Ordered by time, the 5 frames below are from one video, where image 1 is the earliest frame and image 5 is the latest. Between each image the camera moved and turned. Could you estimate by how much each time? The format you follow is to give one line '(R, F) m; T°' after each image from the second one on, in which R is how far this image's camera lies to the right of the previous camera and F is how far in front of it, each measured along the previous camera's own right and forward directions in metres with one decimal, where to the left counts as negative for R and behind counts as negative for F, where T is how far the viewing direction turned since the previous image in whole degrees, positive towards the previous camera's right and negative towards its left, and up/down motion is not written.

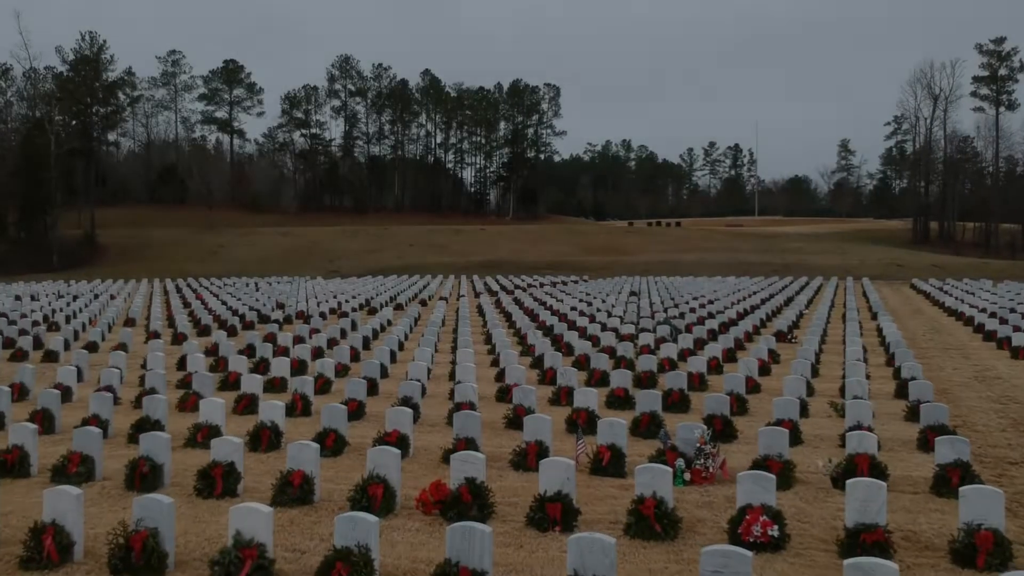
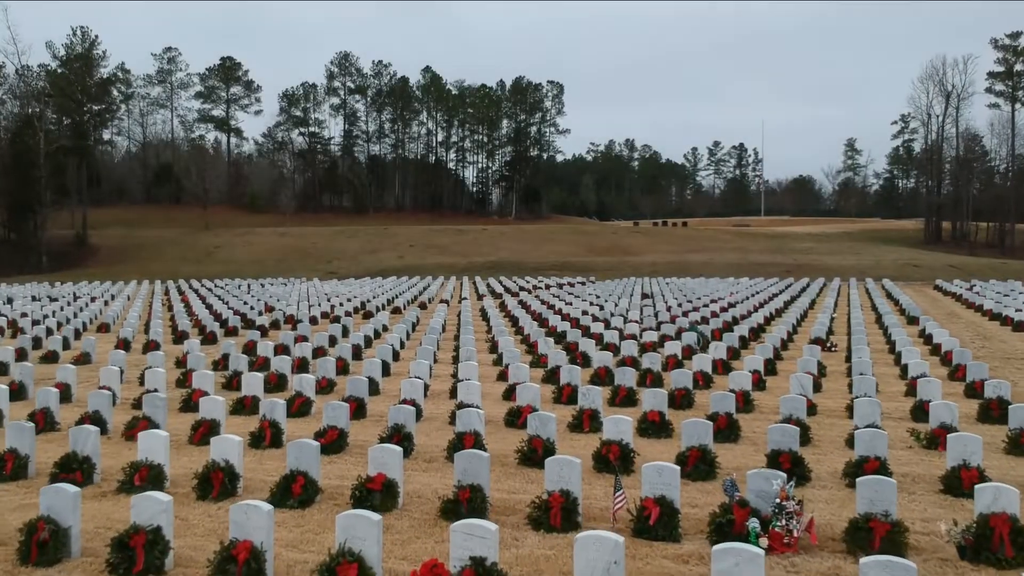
(-0.1, +1.8) m; 0°
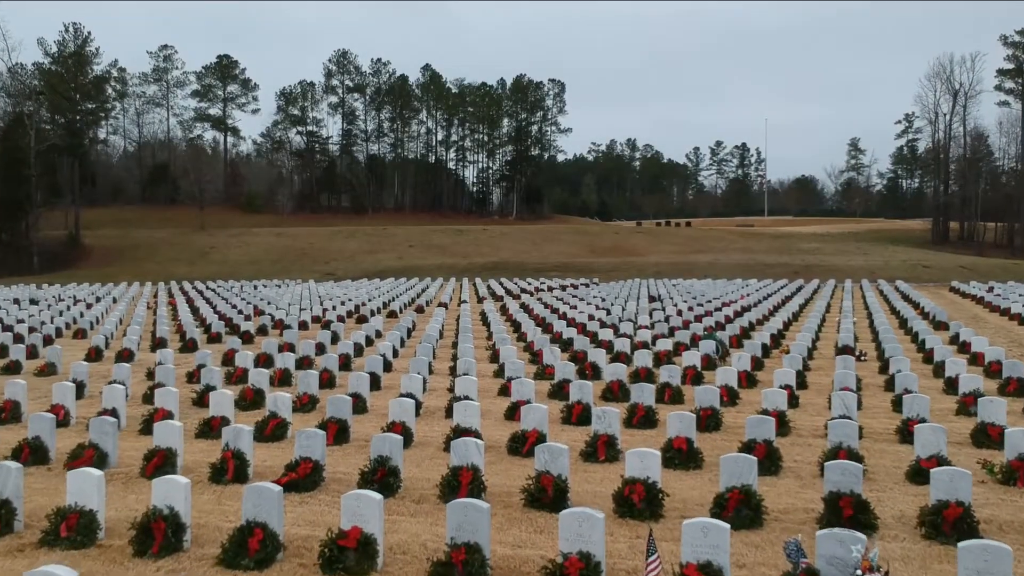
(0.0, +1.2) m; 0°
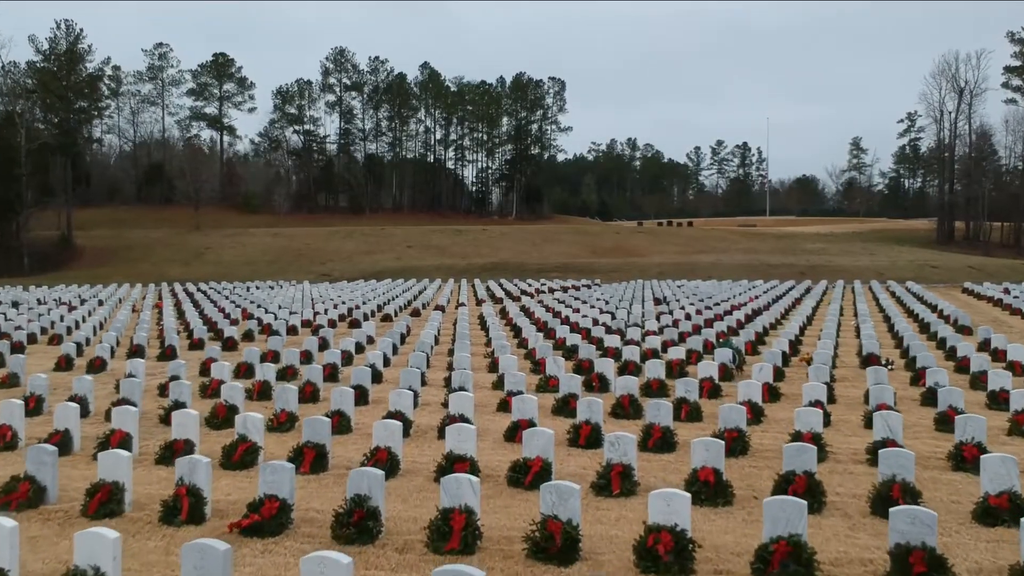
(0.0, +1.0) m; 0°
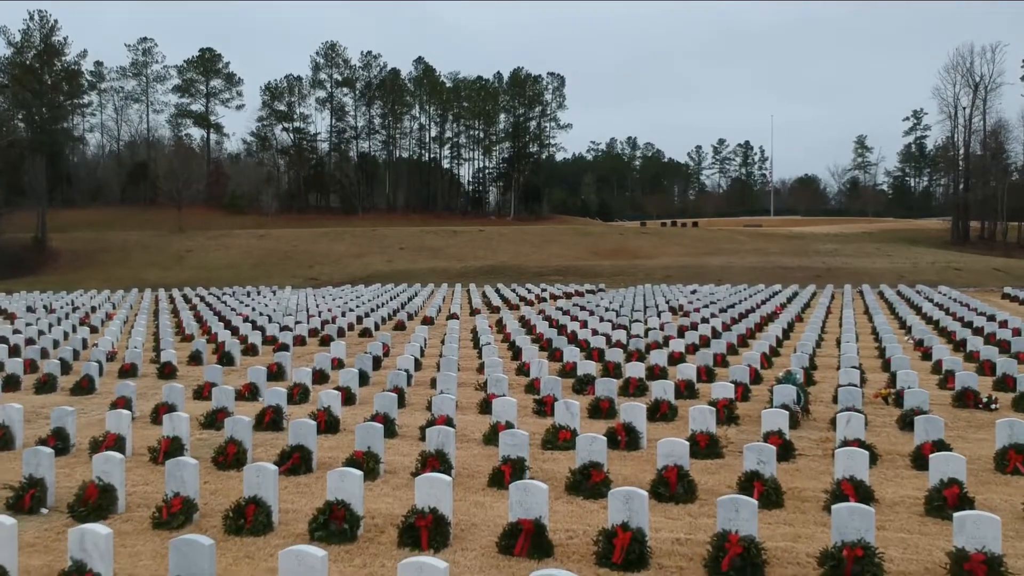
(0.0, +3.0) m; 0°
